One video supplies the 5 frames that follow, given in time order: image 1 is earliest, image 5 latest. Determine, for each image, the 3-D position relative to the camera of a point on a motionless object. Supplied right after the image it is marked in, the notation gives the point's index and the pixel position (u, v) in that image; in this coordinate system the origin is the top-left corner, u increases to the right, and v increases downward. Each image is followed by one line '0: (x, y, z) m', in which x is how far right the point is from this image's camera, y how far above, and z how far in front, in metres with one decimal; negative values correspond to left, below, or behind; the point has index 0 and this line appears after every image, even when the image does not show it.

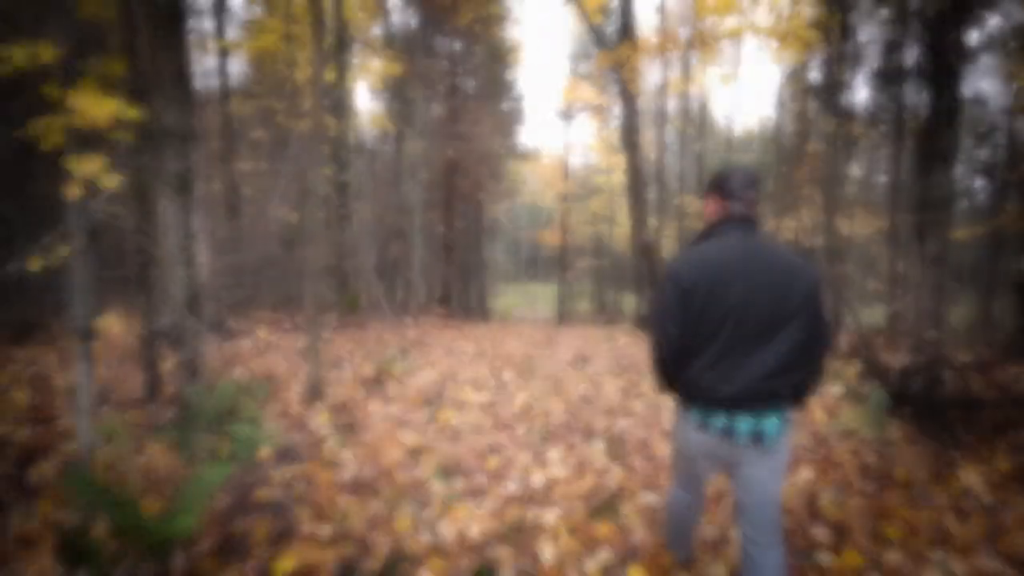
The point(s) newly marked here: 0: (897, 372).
0: (+4.8, -1.0, +6.8) m
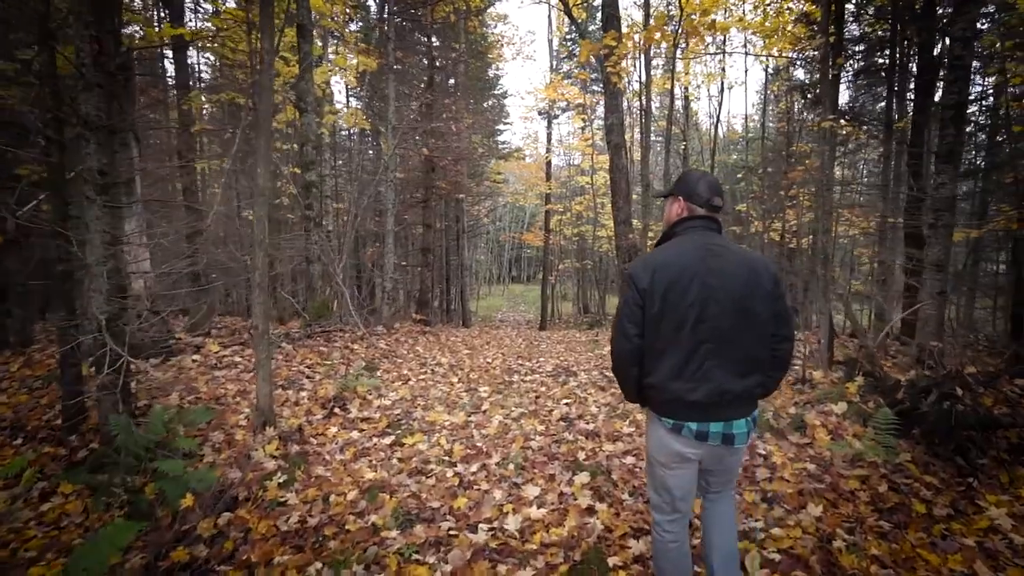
0: (+4.5, -1.2, +6.2) m
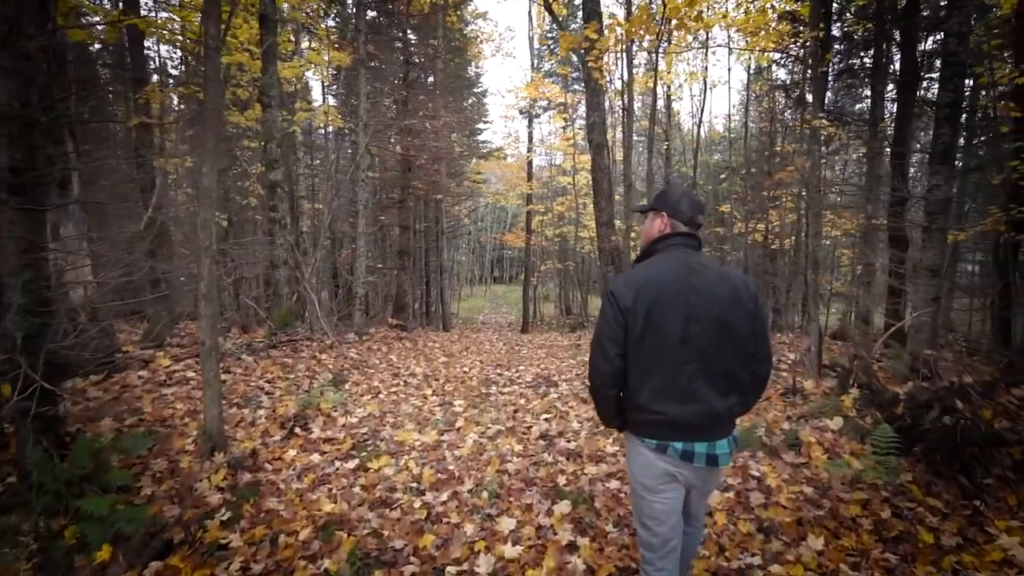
0: (+4.2, -1.2, +5.9) m
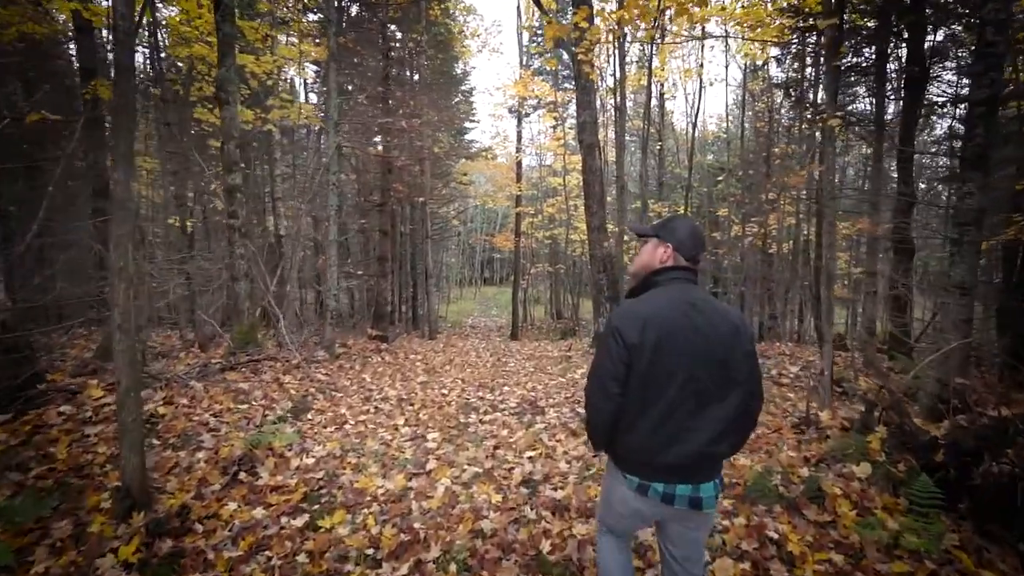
0: (+4.0, -1.5, +5.1) m
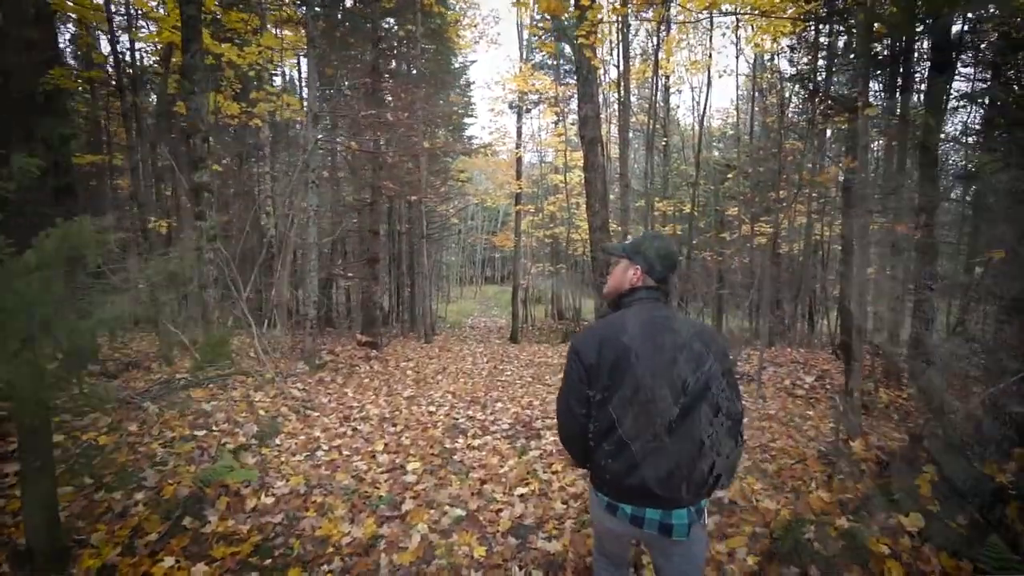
0: (+3.9, -1.6, +4.3) m
